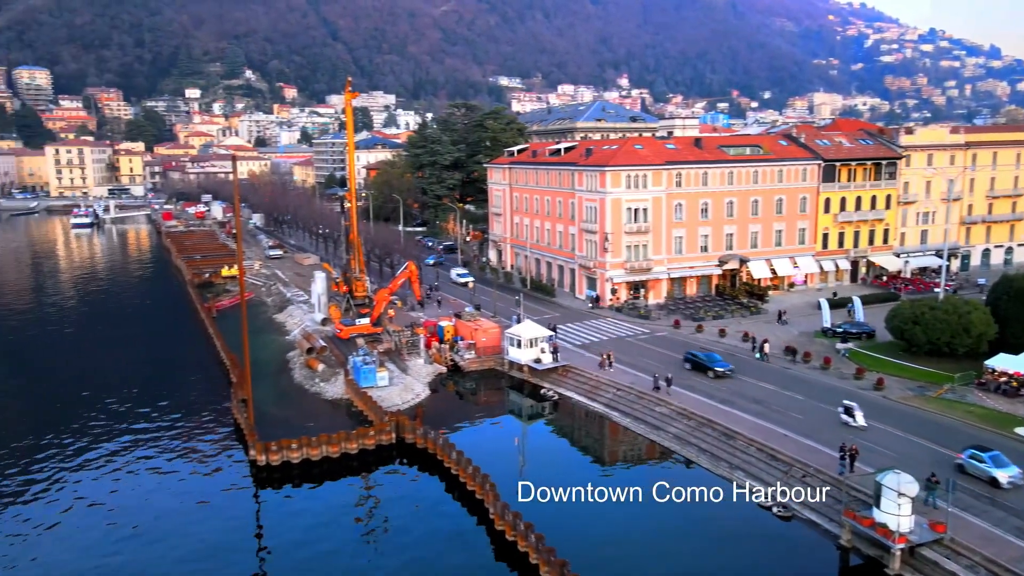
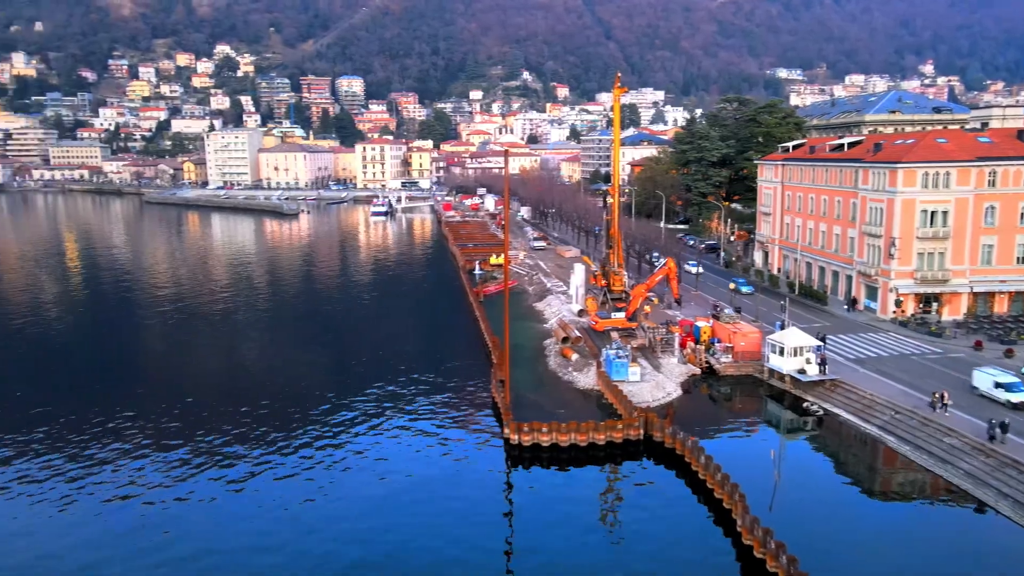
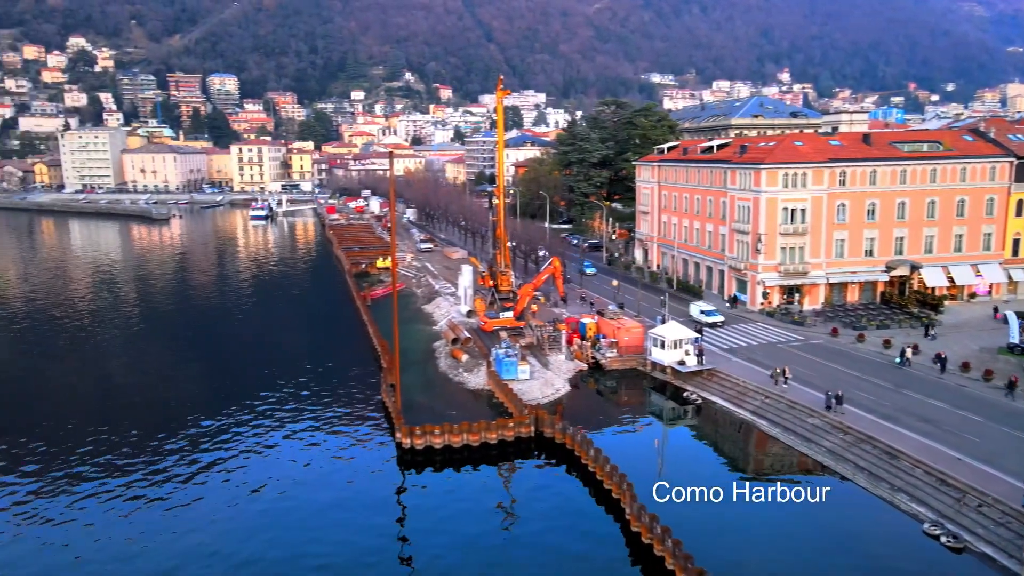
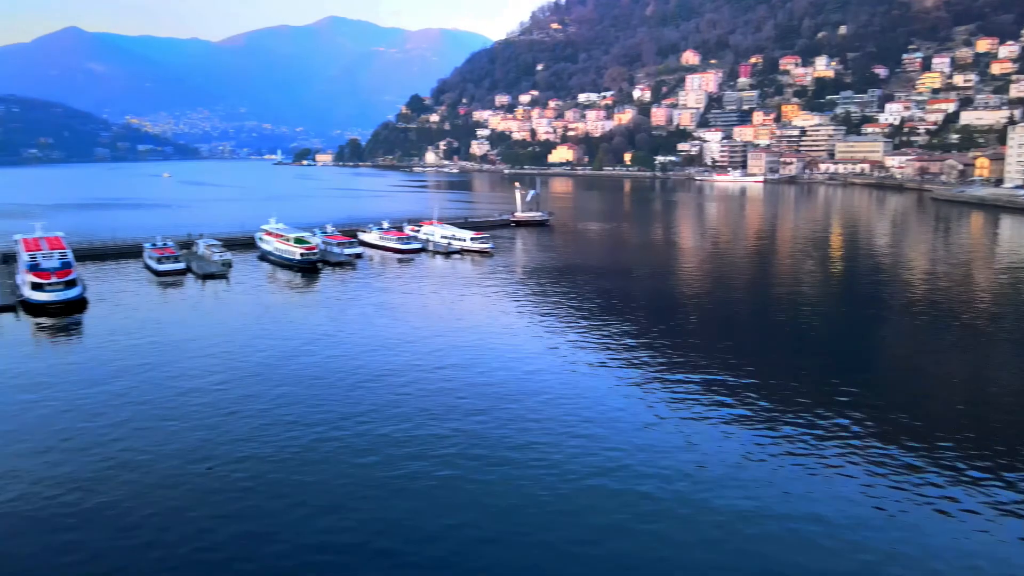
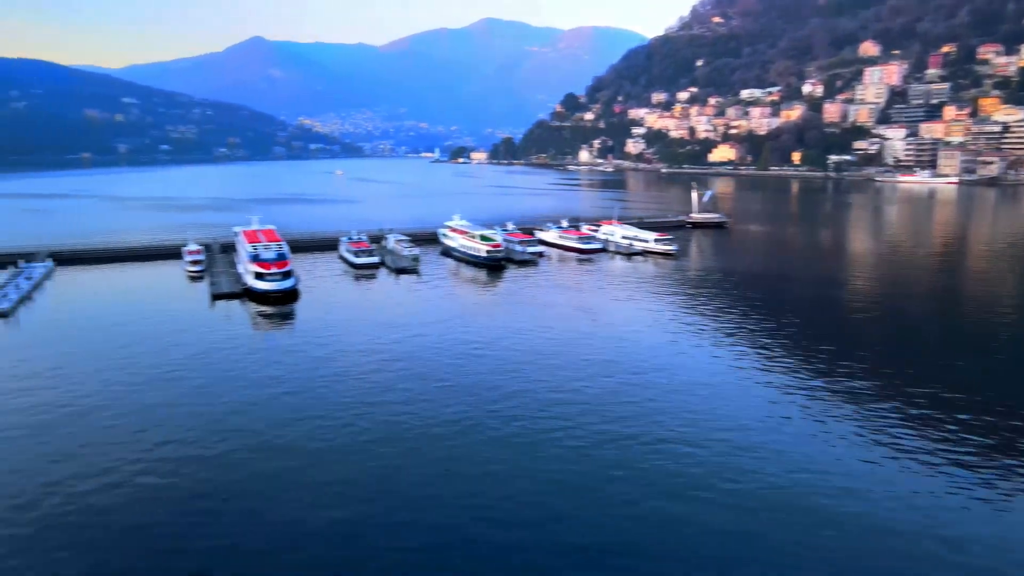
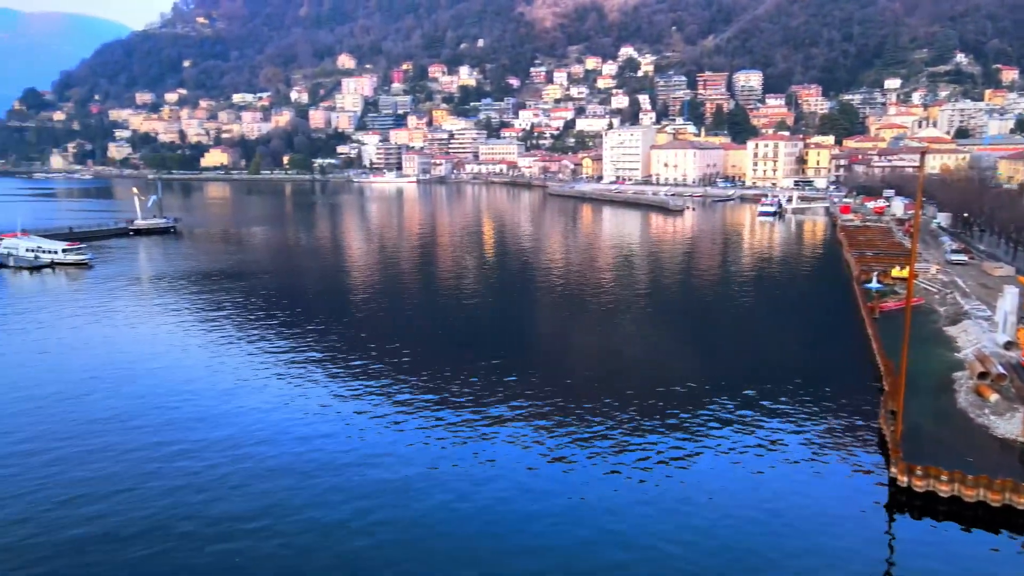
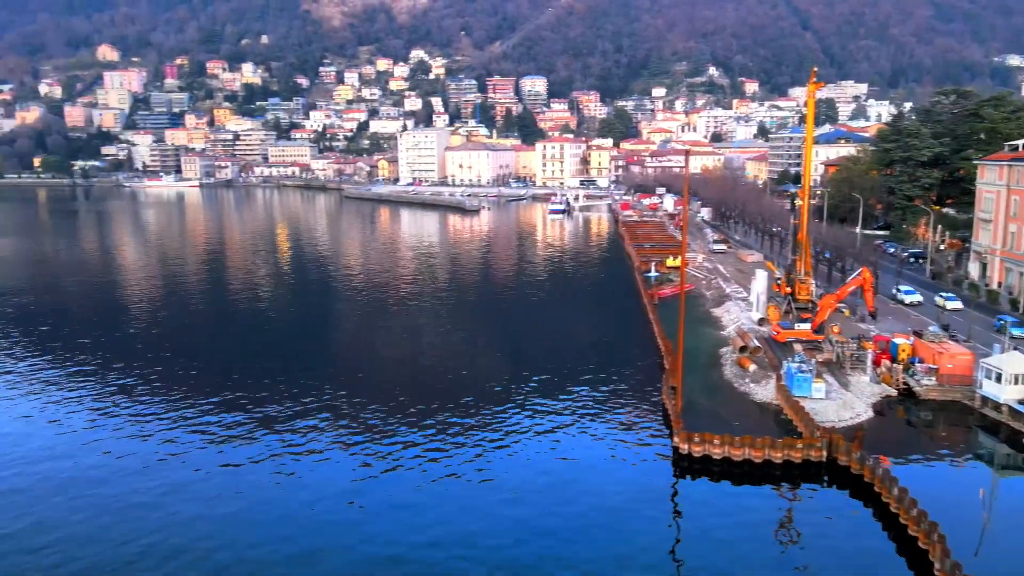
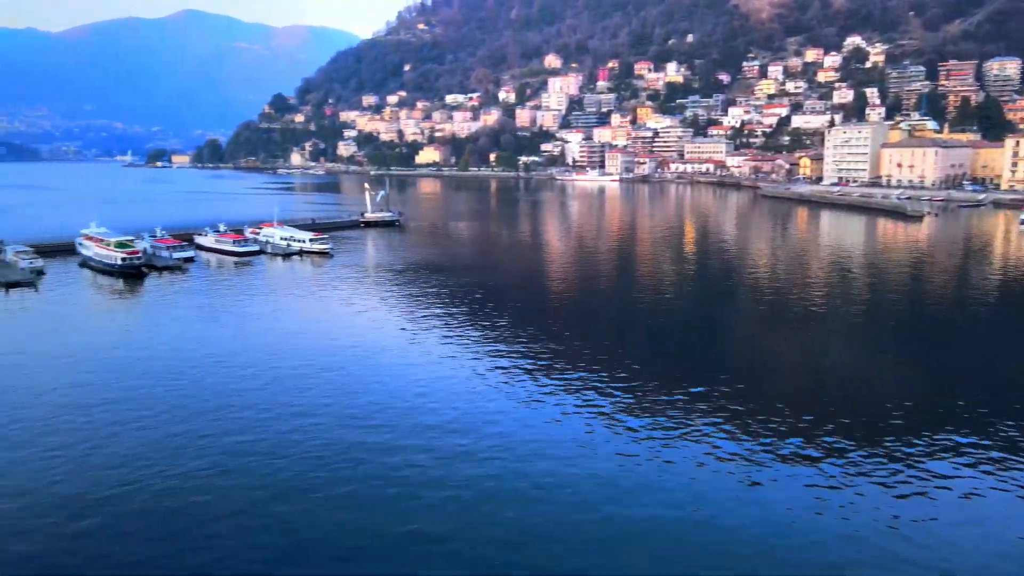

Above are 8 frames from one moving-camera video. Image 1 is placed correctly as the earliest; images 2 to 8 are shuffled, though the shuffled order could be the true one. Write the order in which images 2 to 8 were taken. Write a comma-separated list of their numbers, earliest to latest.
3, 2, 7, 6, 8, 4, 5
